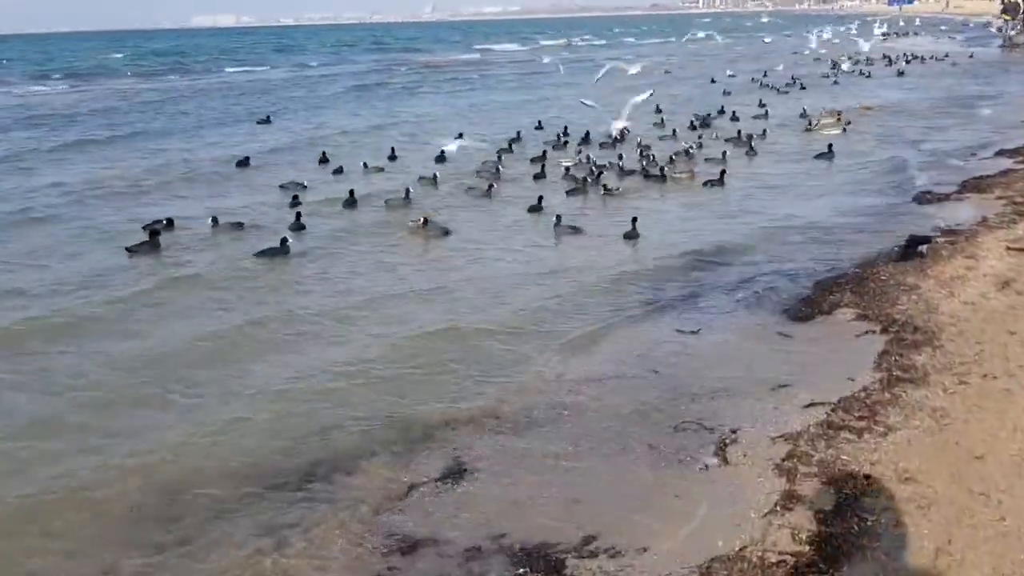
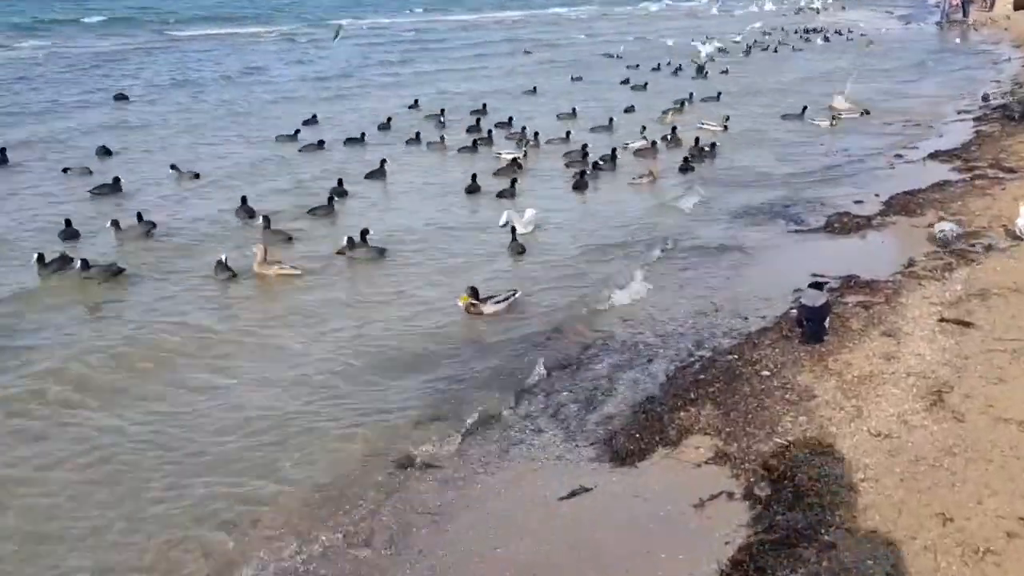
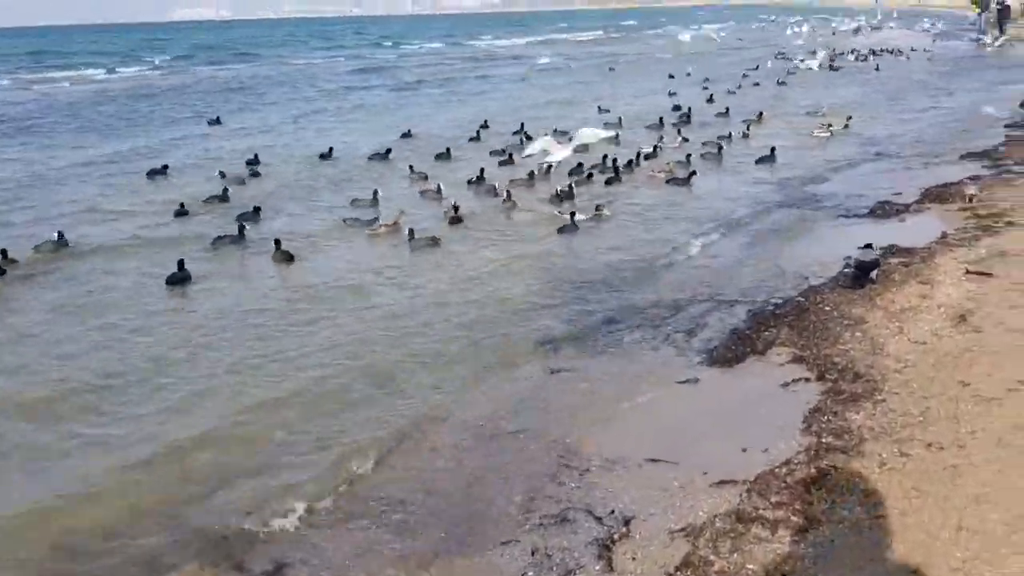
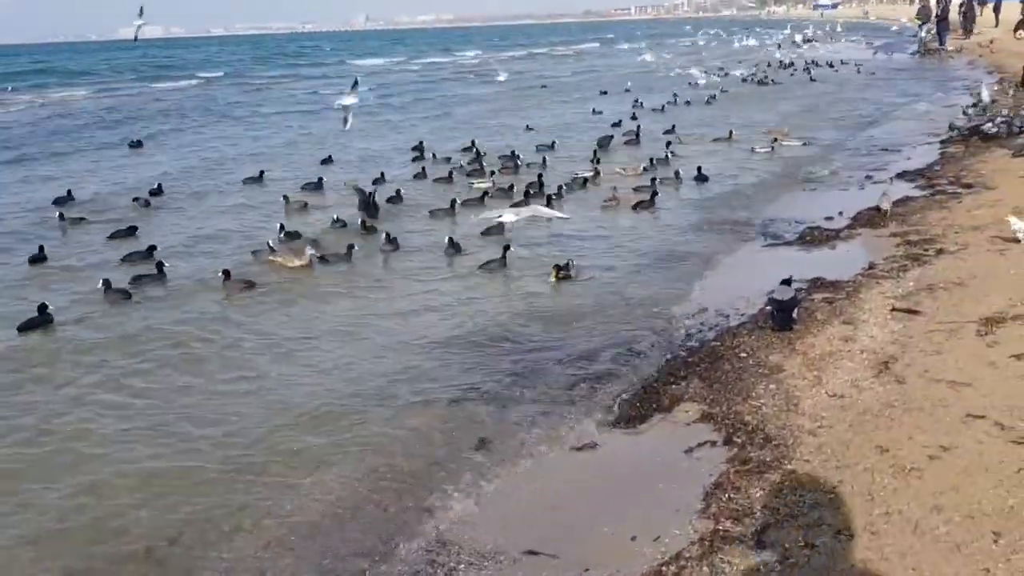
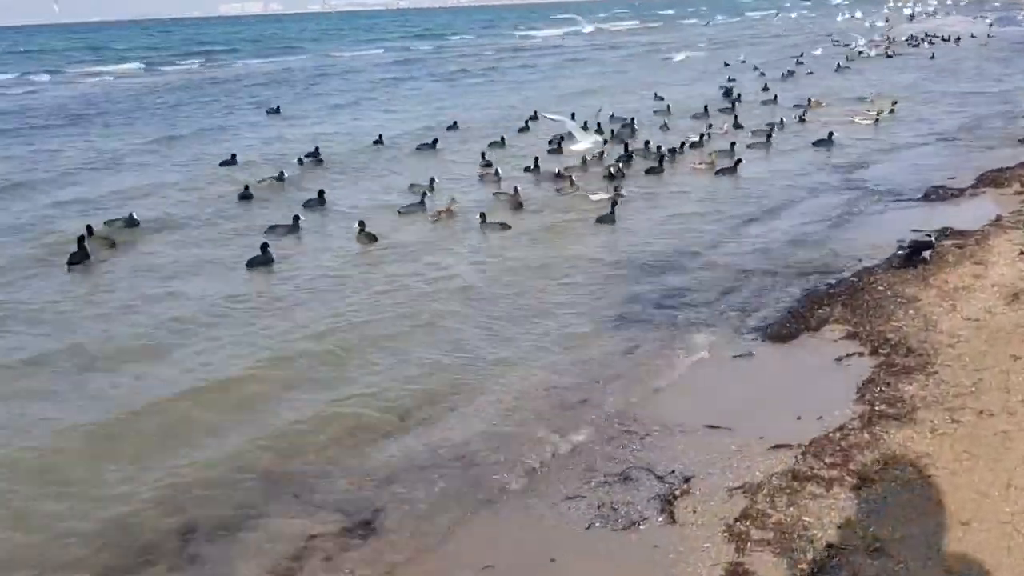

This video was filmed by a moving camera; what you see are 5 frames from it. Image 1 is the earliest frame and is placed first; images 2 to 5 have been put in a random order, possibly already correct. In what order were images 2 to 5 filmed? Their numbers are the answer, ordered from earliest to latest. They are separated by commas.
5, 3, 4, 2
